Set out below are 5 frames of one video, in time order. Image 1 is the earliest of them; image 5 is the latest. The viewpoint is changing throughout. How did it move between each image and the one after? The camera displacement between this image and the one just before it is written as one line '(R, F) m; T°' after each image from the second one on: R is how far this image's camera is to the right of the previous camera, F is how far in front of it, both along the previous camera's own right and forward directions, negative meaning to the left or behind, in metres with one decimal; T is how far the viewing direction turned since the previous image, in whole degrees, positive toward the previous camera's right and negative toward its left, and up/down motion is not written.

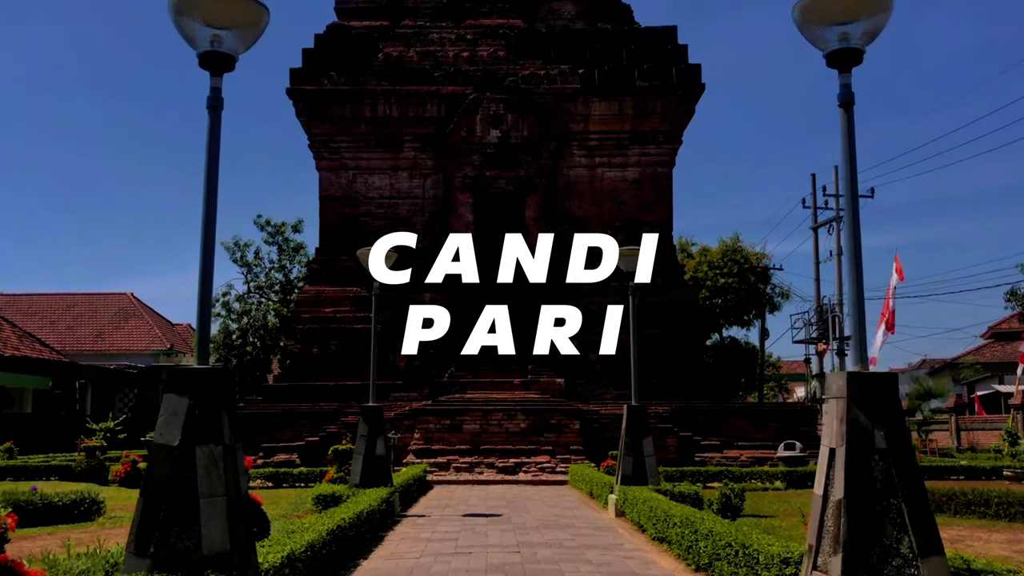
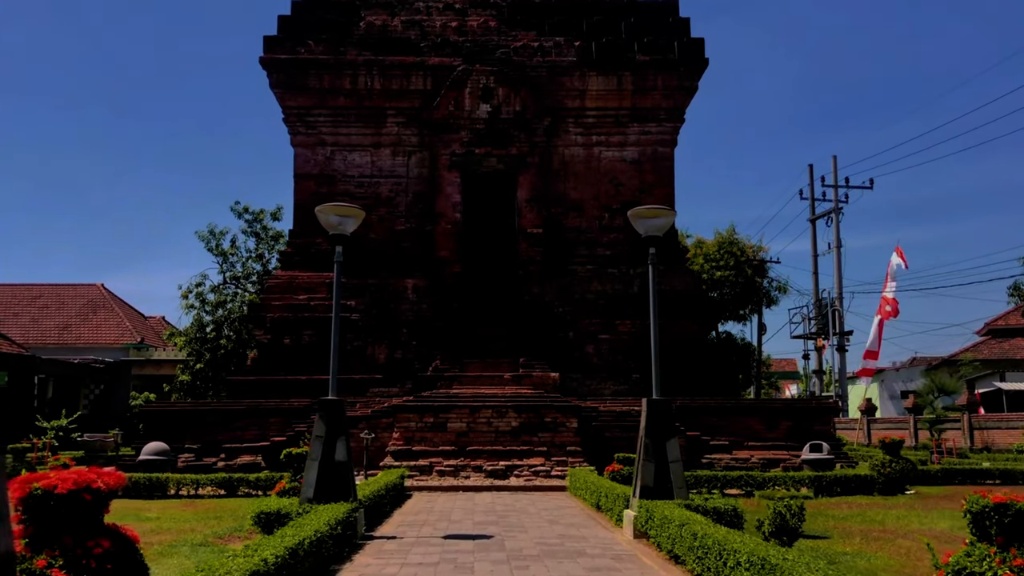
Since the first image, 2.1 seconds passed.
(0.0, +1.3) m; +1°
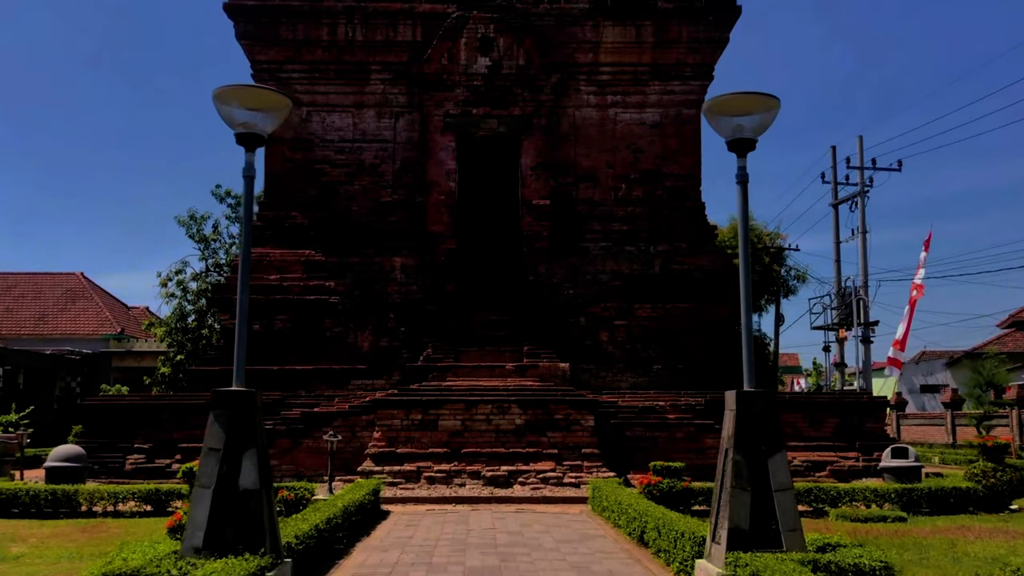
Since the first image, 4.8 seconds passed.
(-0.1, +2.0) m; 0°
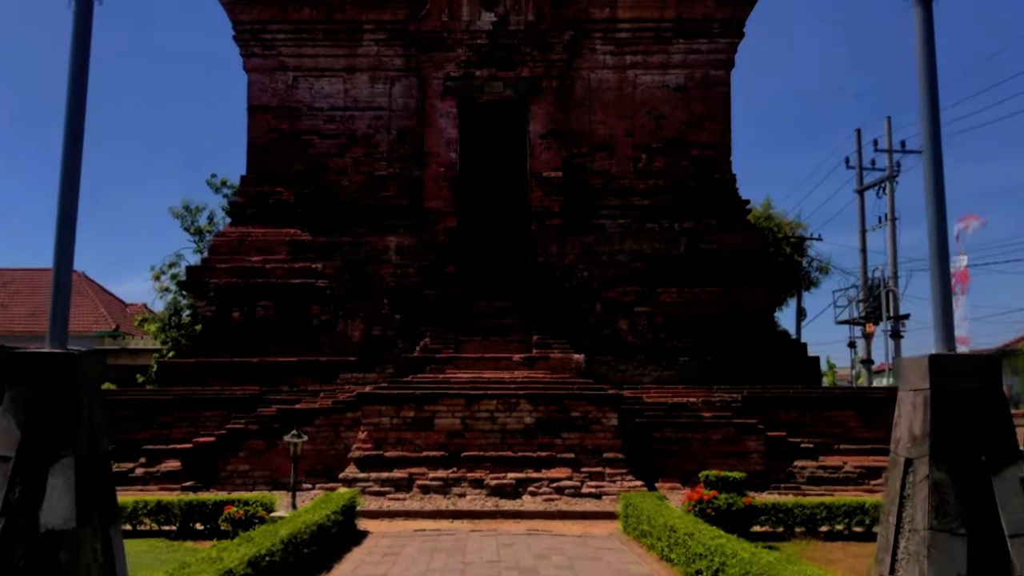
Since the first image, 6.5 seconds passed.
(0.0, +1.6) m; -1°
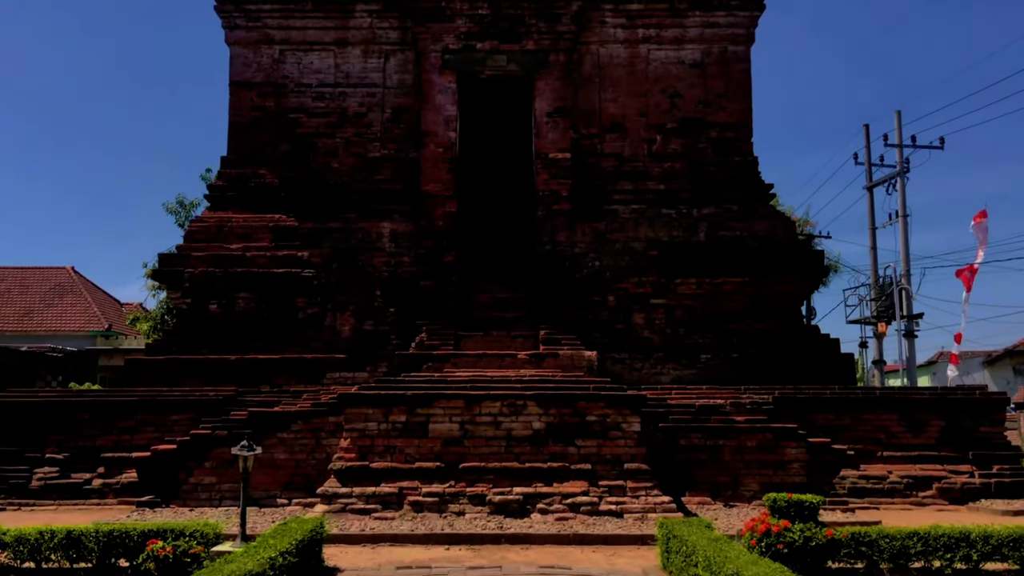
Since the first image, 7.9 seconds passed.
(0.0, +1.1) m; 0°
